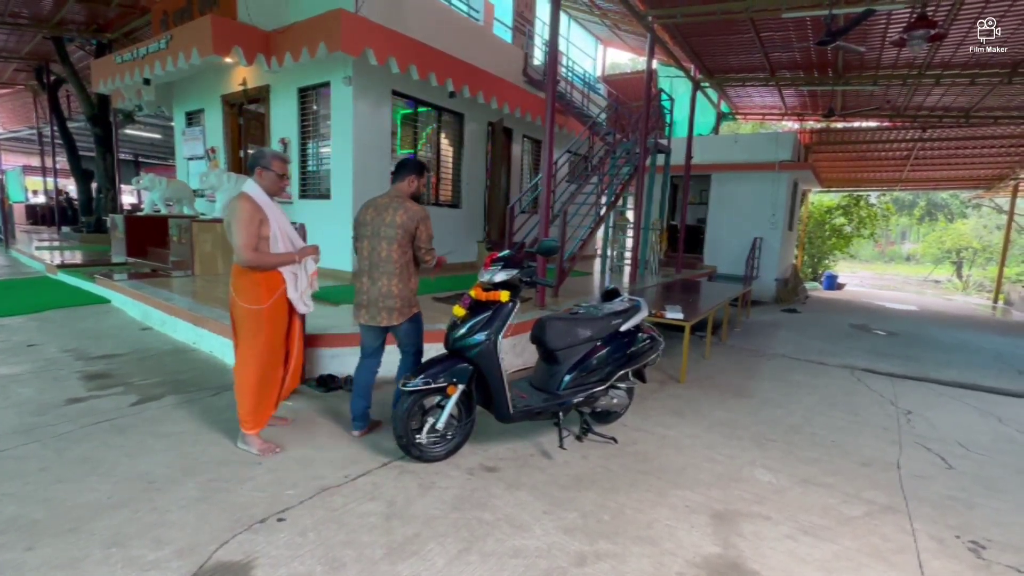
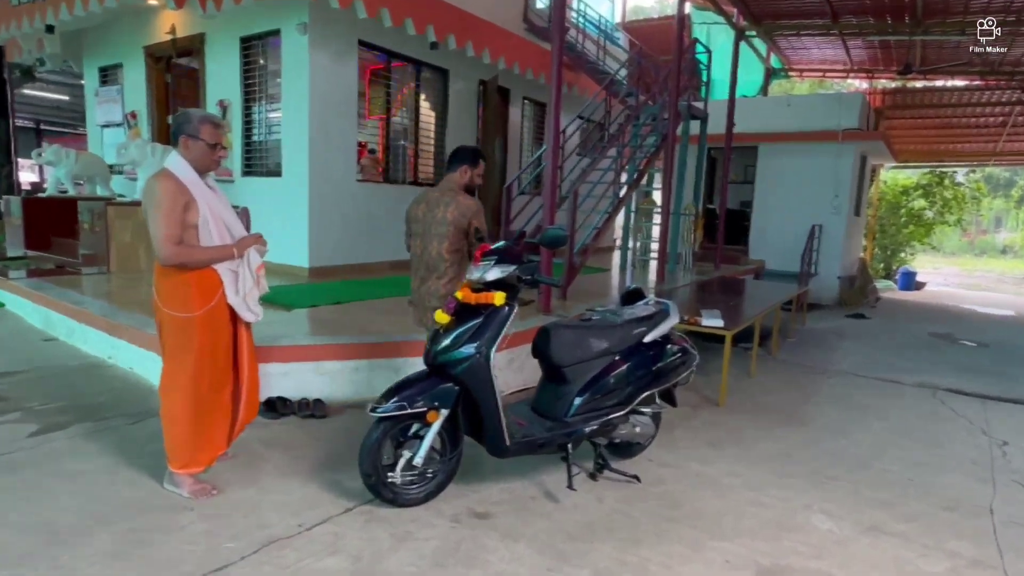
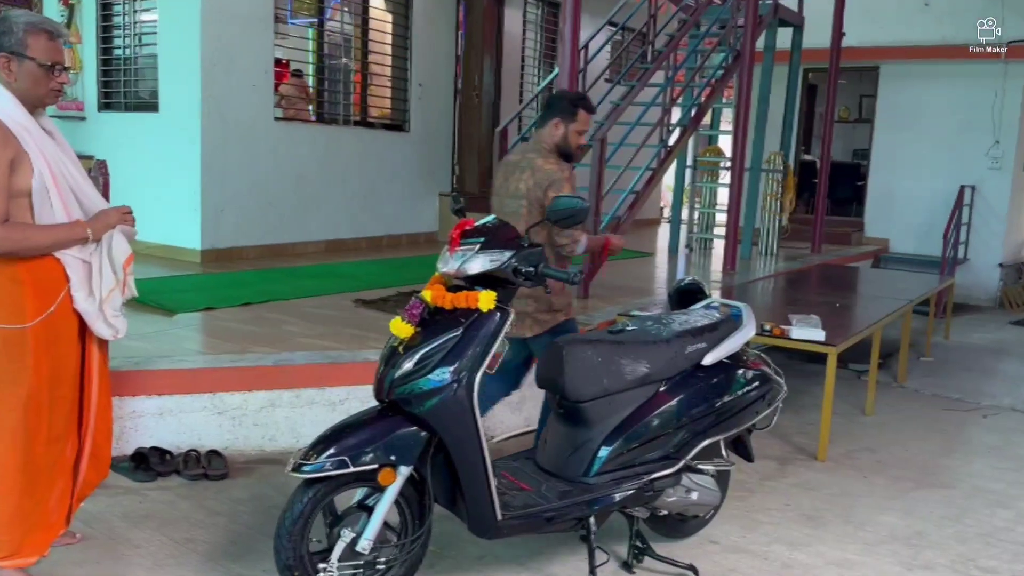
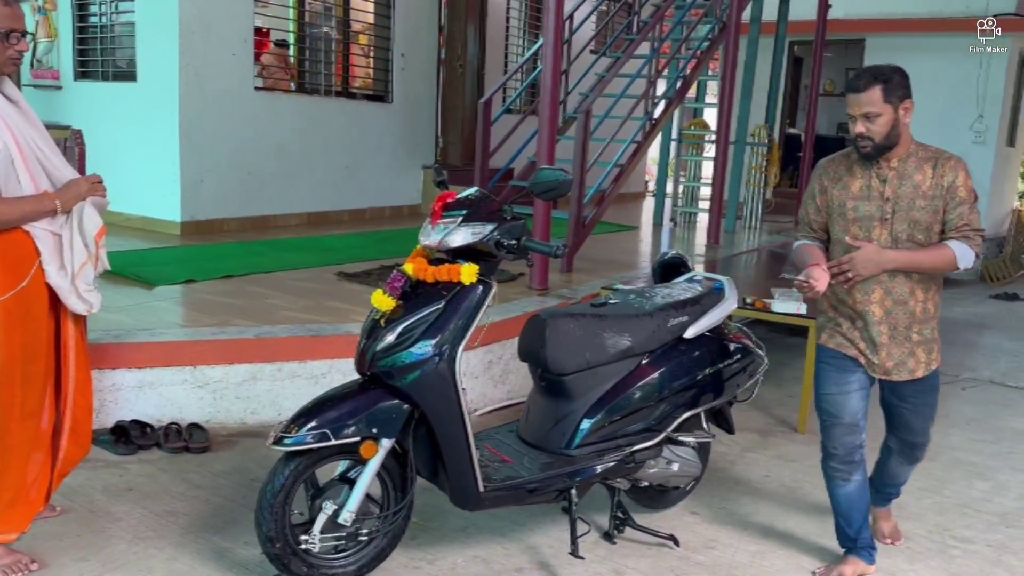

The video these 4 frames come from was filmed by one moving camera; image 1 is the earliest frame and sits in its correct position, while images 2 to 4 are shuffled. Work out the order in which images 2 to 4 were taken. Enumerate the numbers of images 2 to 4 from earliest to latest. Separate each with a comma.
2, 3, 4
